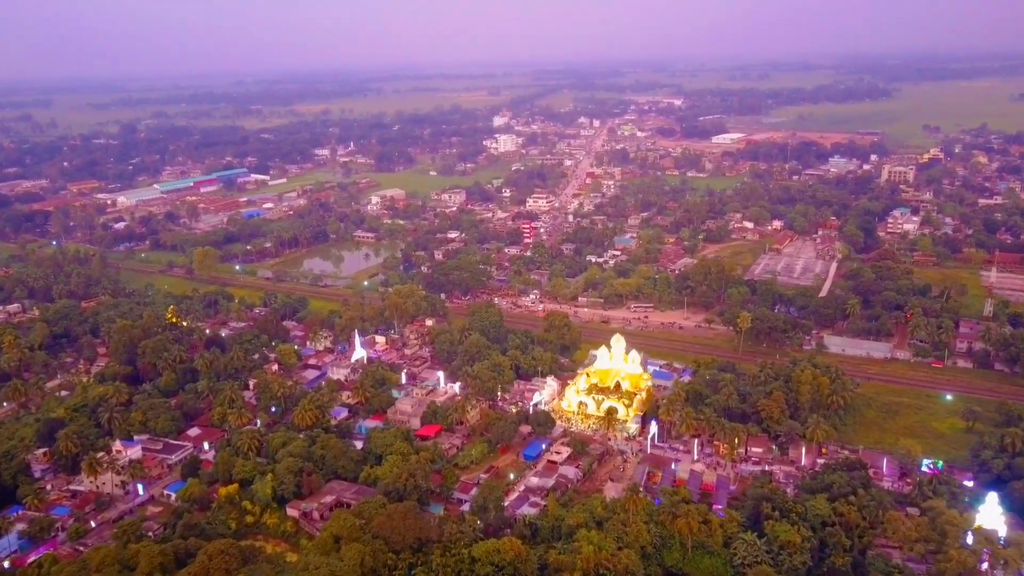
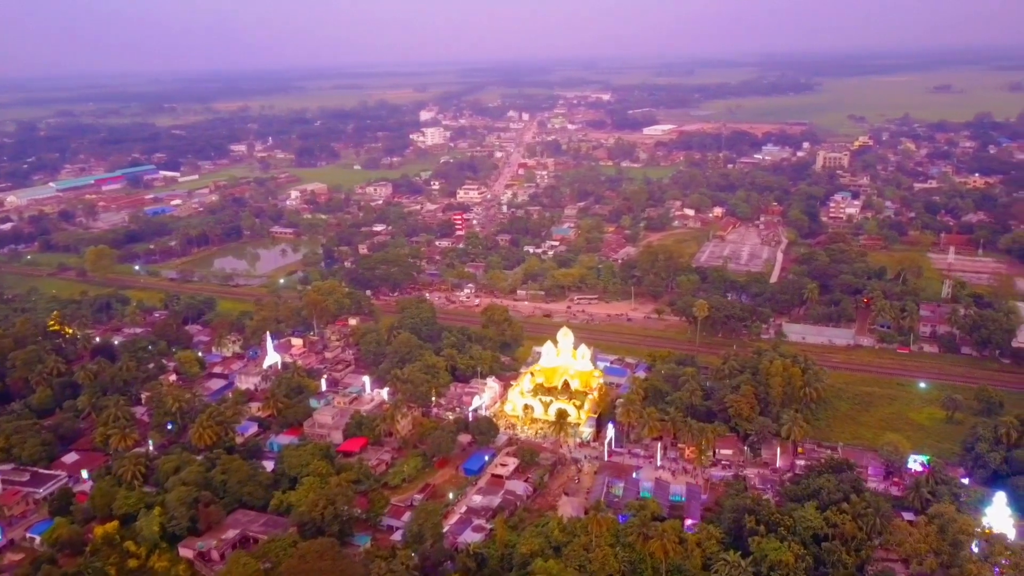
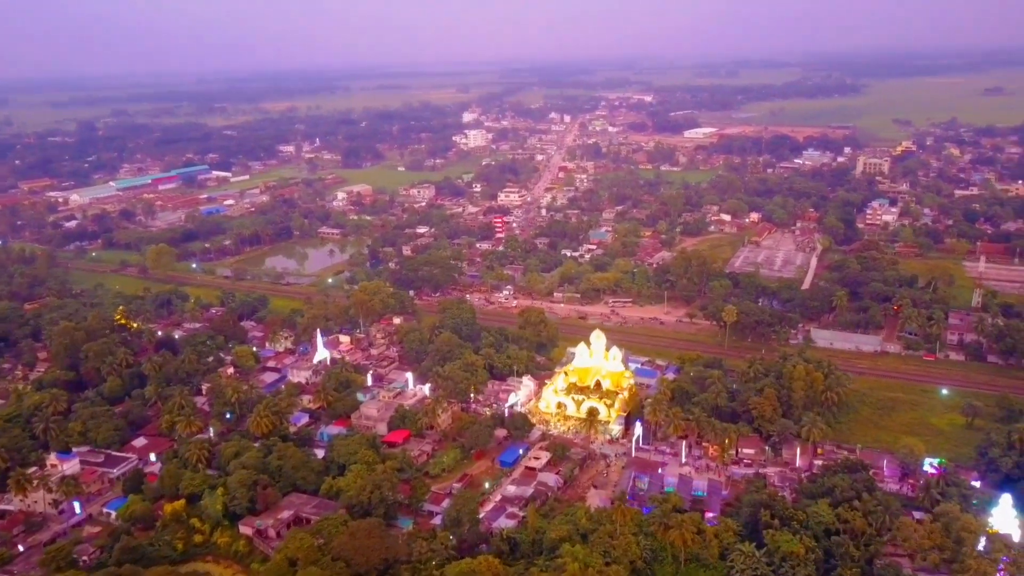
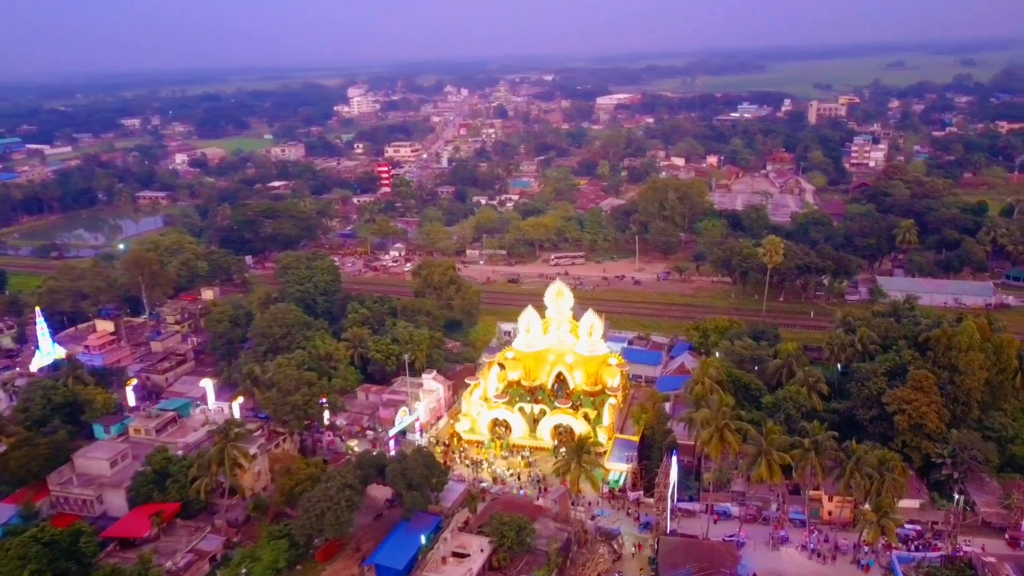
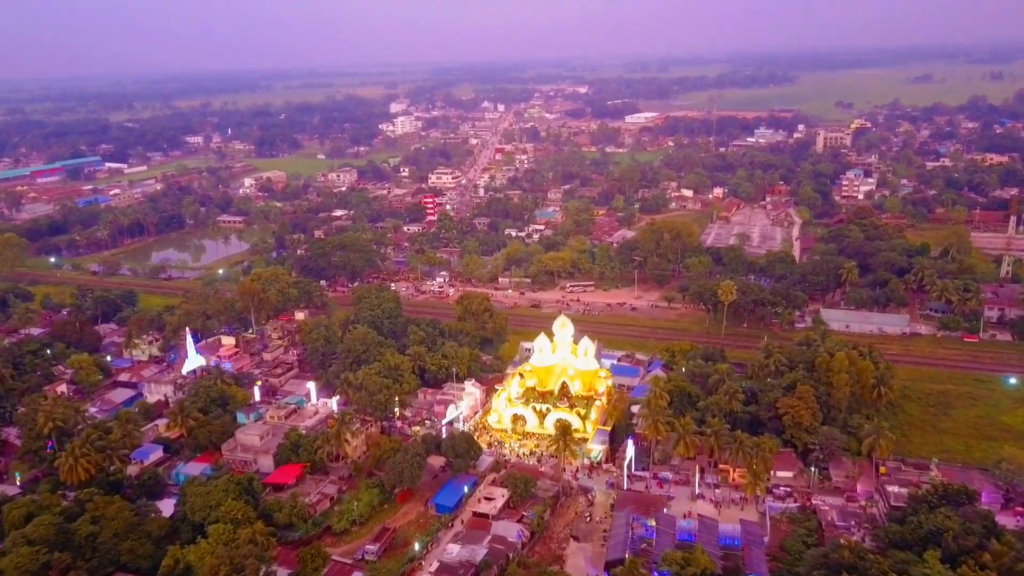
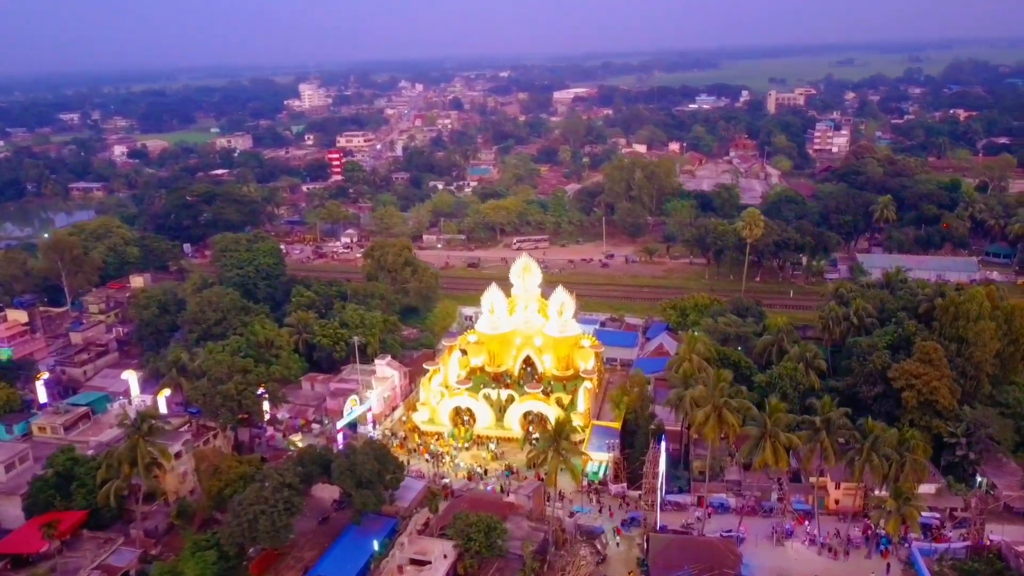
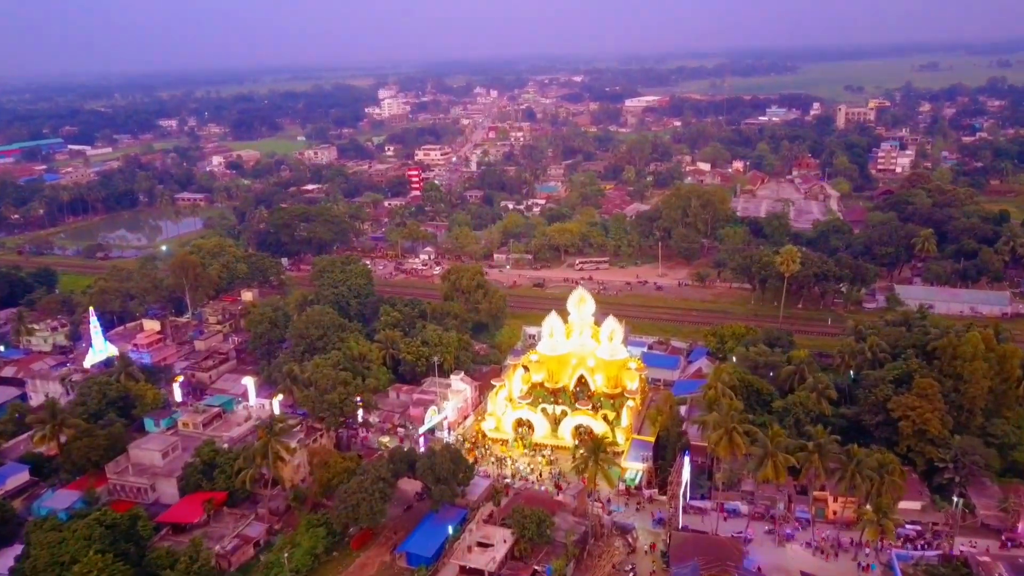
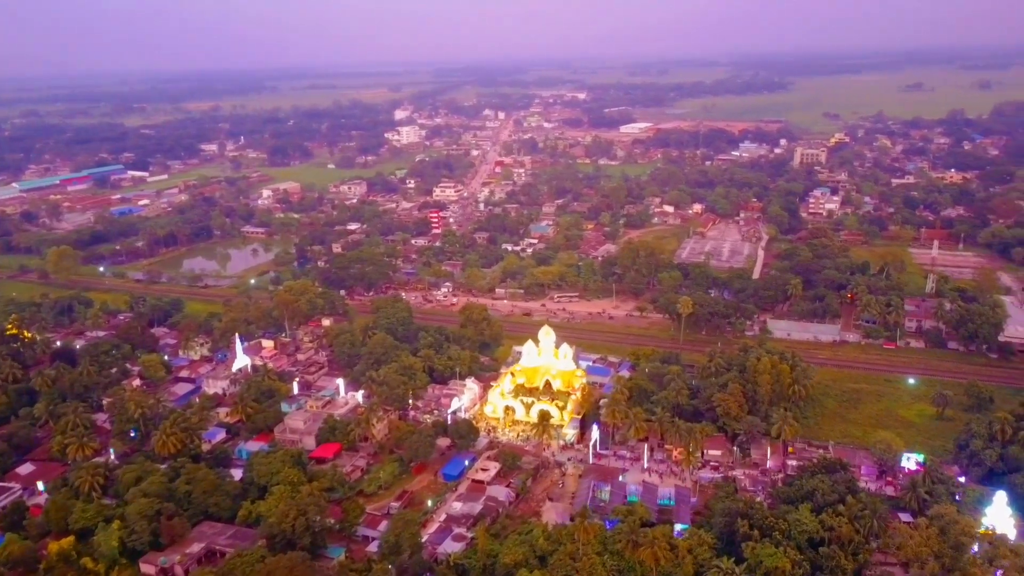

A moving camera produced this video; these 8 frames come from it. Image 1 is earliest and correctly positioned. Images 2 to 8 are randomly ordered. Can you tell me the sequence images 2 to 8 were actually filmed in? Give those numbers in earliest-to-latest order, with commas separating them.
3, 2, 8, 5, 7, 4, 6
